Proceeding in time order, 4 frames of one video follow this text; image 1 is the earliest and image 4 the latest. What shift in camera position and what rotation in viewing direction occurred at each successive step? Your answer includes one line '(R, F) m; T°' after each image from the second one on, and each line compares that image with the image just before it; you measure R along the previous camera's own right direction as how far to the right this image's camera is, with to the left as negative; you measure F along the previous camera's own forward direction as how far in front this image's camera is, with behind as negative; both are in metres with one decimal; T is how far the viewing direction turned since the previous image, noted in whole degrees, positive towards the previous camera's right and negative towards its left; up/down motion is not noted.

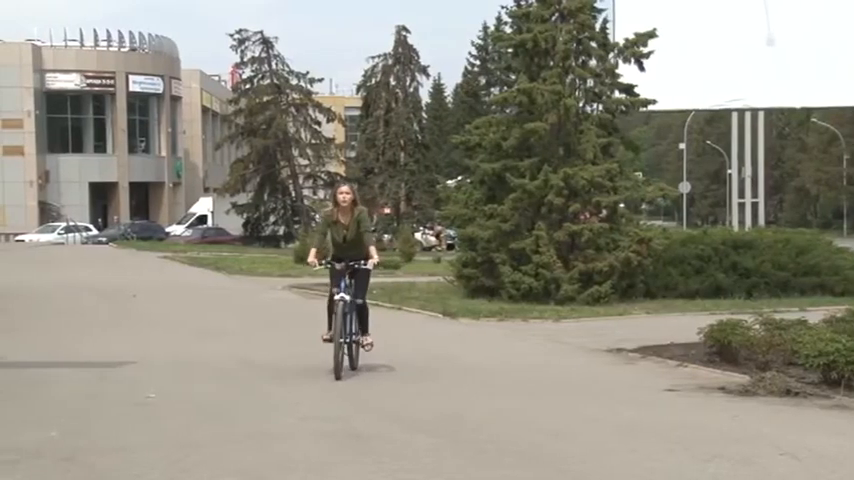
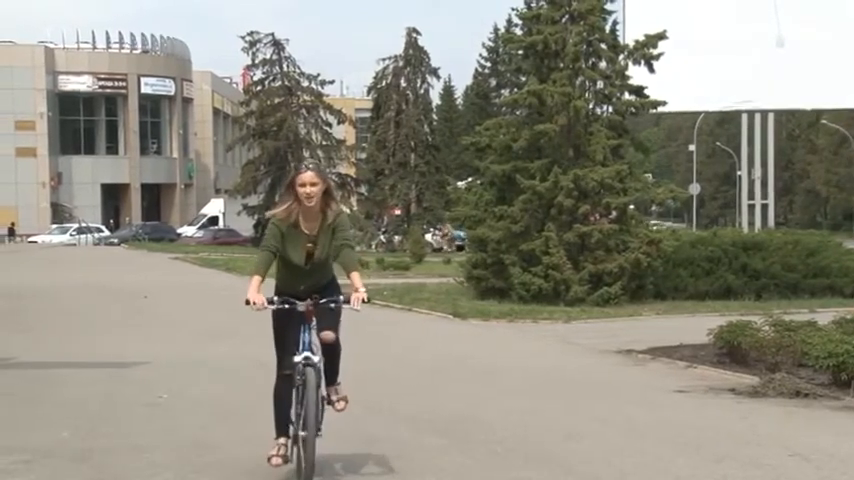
(0.0, 0.0) m; 0°
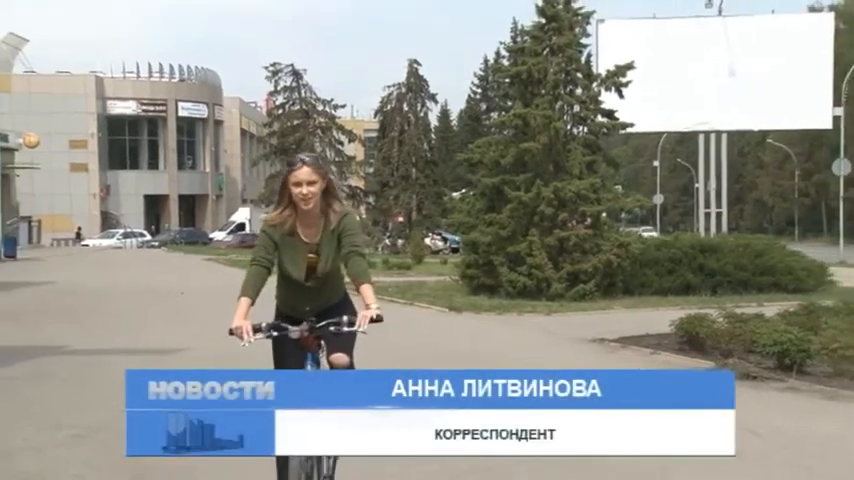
(-0.1, -1.9) m; 0°
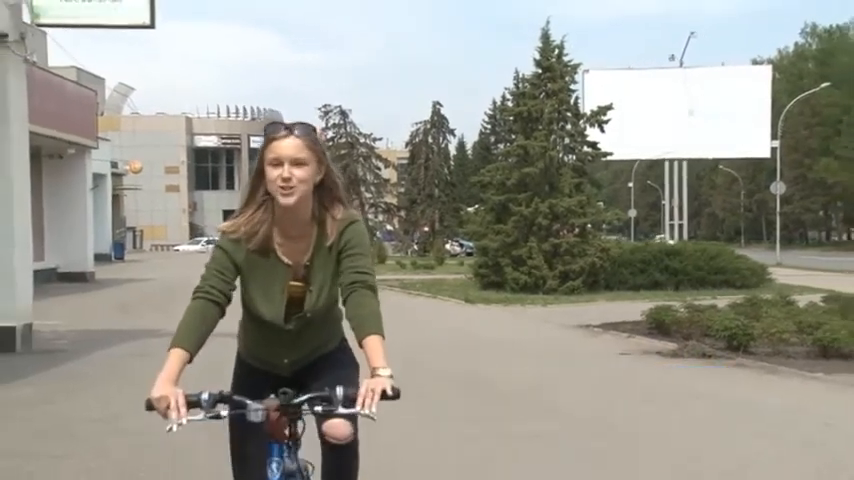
(-0.2, -3.7) m; 0°
